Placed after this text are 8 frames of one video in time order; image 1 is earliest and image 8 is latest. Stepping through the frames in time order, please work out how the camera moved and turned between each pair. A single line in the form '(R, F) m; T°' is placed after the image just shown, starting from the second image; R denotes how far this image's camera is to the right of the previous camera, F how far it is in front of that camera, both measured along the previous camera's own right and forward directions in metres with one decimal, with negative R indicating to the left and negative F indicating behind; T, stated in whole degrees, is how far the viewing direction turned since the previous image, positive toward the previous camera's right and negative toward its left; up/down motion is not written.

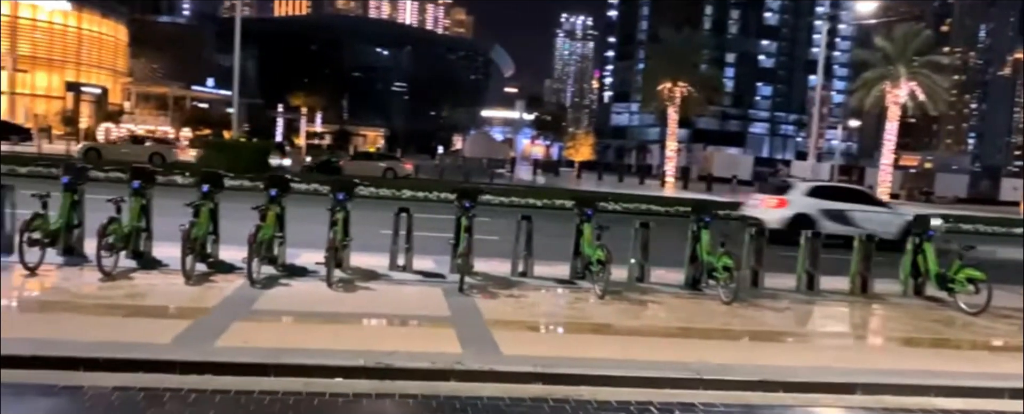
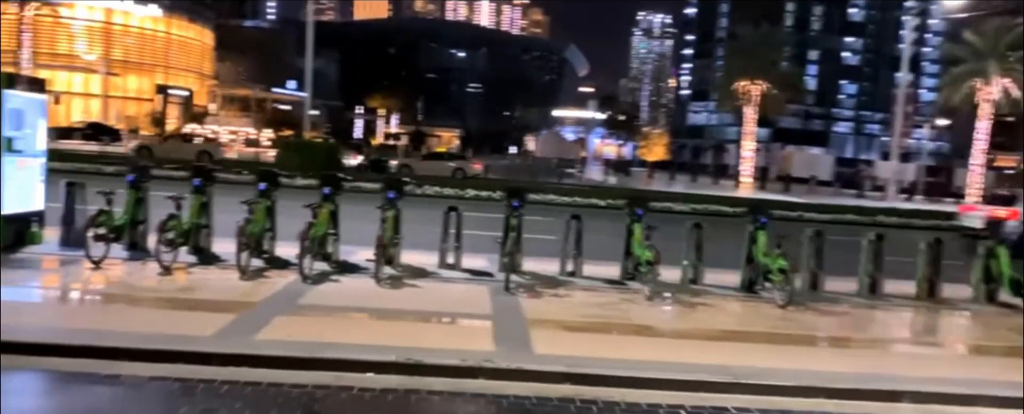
(+0.4, +0.1) m; -5°
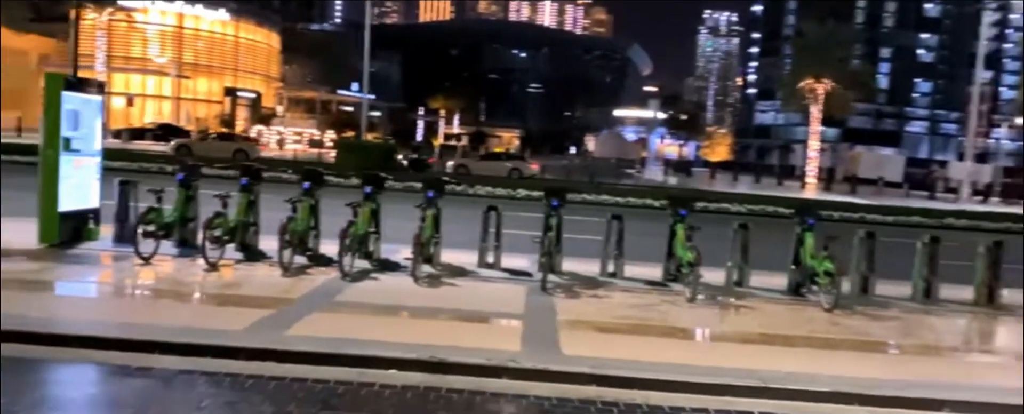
(+0.3, +0.1) m; -4°
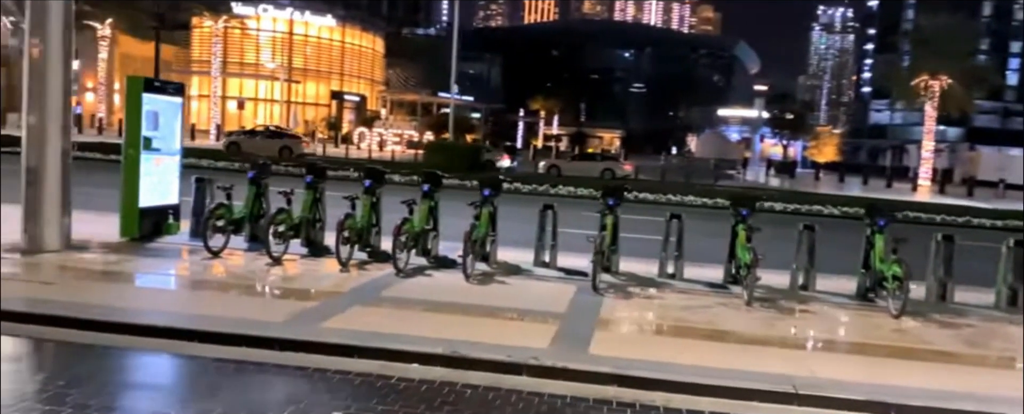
(+0.7, +0.1) m; -7°
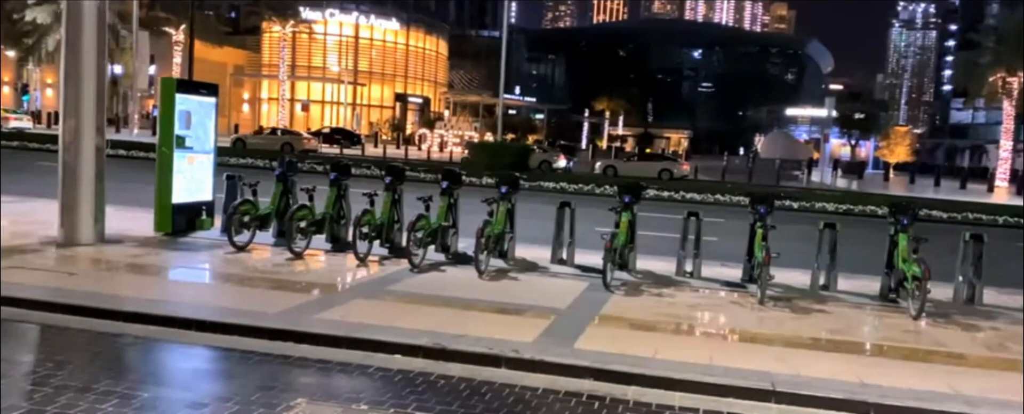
(+0.7, 0.0) m; -5°
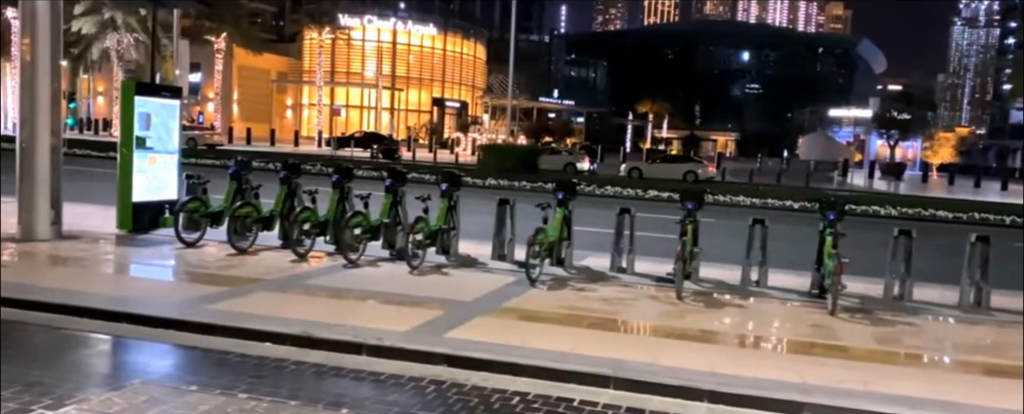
(+1.7, -0.1) m; -3°
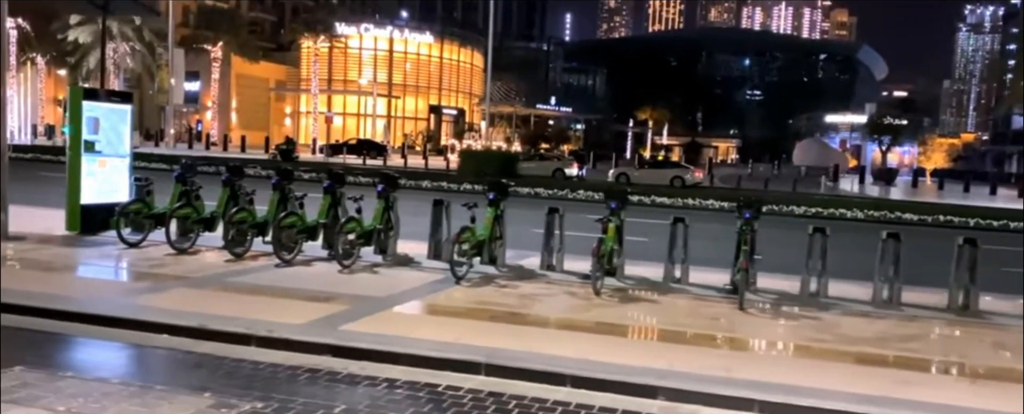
(+1.1, -0.3) m; 0°
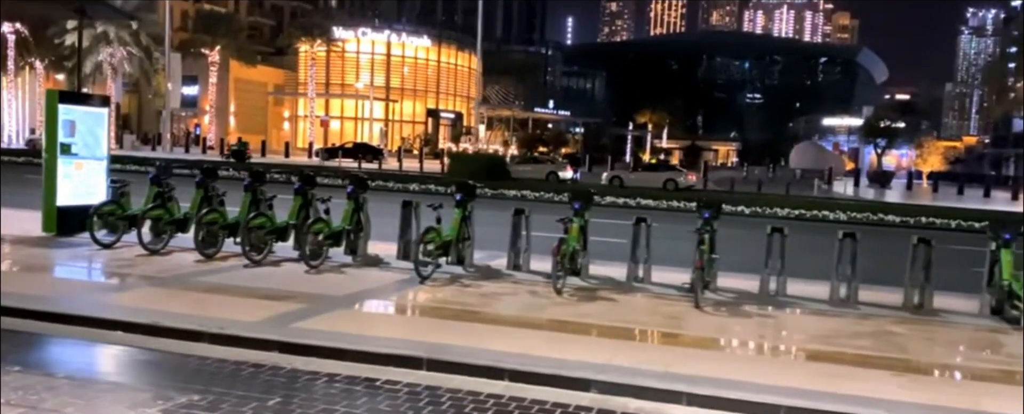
(+0.5, -0.2) m; 0°
